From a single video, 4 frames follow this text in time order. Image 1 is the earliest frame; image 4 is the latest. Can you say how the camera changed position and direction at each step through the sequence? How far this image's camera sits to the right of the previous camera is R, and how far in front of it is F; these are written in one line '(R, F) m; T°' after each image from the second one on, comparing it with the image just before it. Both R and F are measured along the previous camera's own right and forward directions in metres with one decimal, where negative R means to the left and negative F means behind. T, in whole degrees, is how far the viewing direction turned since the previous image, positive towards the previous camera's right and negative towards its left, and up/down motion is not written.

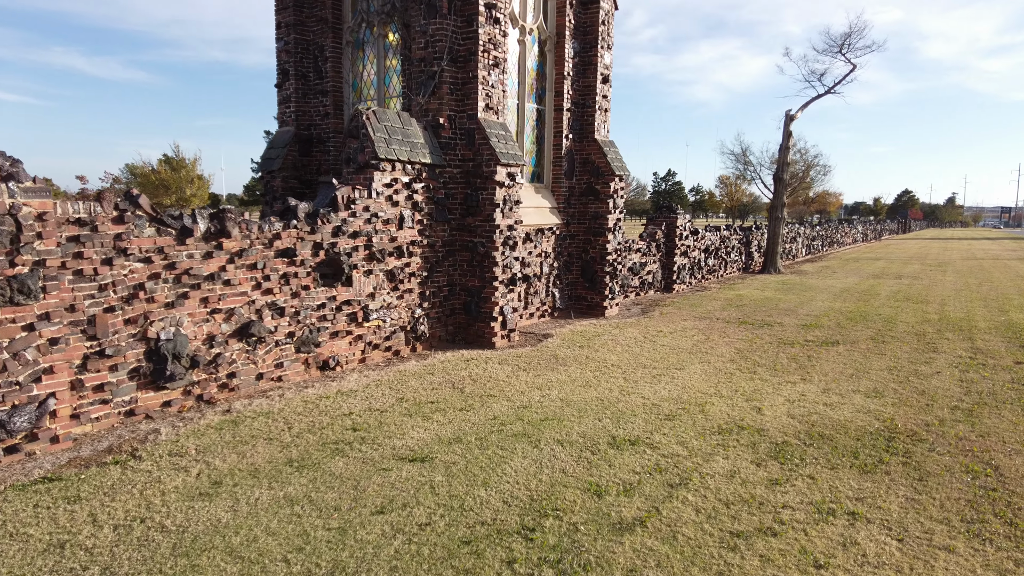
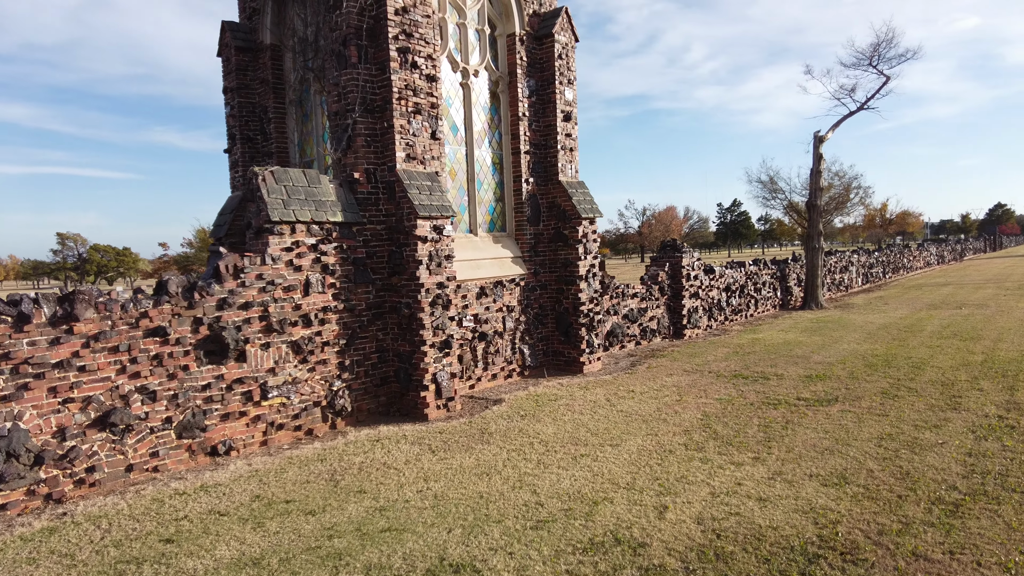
(+1.8, +1.0) m; -7°
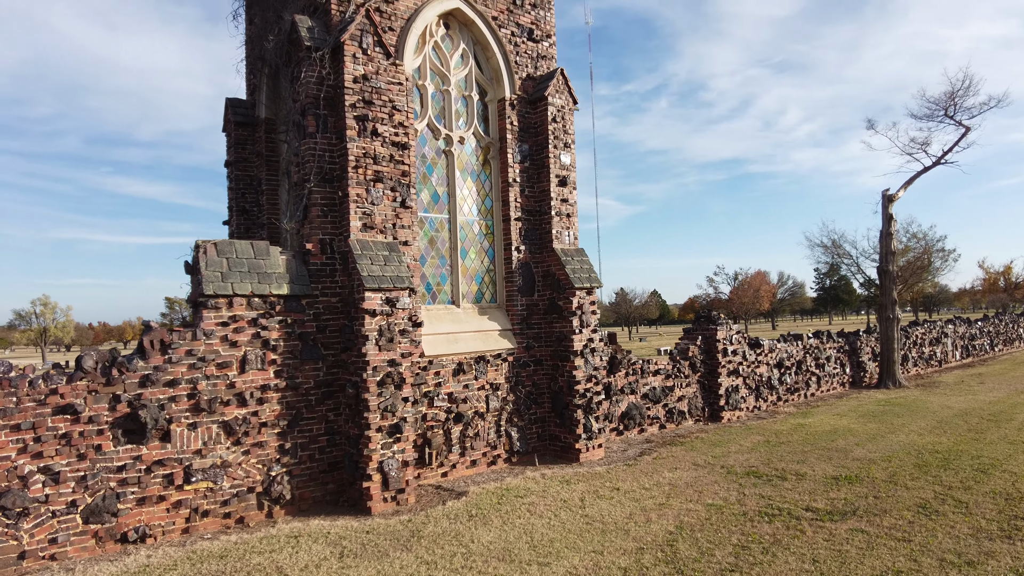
(+1.5, +0.8) m; -8°
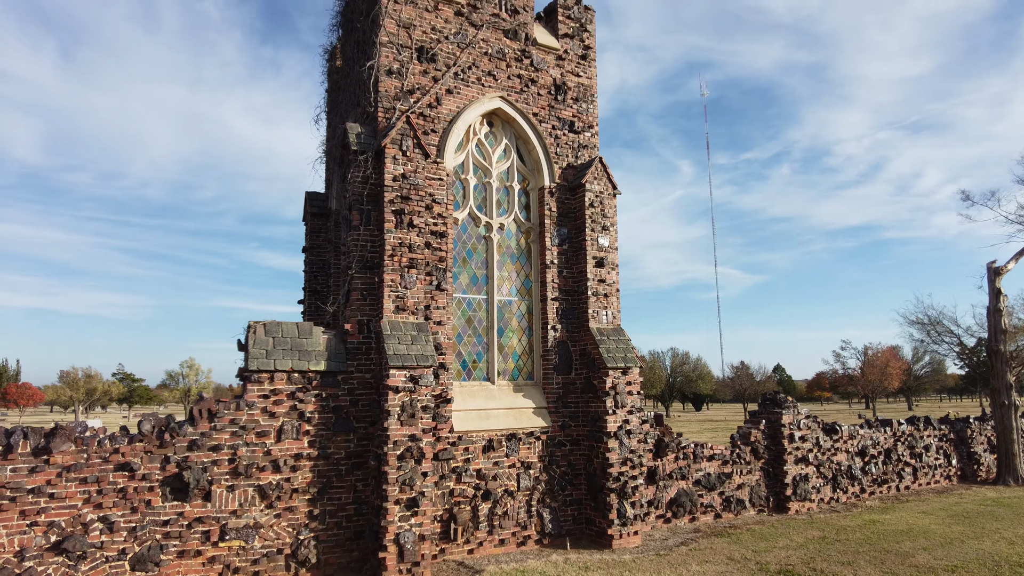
(+1.2, -0.3) m; -10°
